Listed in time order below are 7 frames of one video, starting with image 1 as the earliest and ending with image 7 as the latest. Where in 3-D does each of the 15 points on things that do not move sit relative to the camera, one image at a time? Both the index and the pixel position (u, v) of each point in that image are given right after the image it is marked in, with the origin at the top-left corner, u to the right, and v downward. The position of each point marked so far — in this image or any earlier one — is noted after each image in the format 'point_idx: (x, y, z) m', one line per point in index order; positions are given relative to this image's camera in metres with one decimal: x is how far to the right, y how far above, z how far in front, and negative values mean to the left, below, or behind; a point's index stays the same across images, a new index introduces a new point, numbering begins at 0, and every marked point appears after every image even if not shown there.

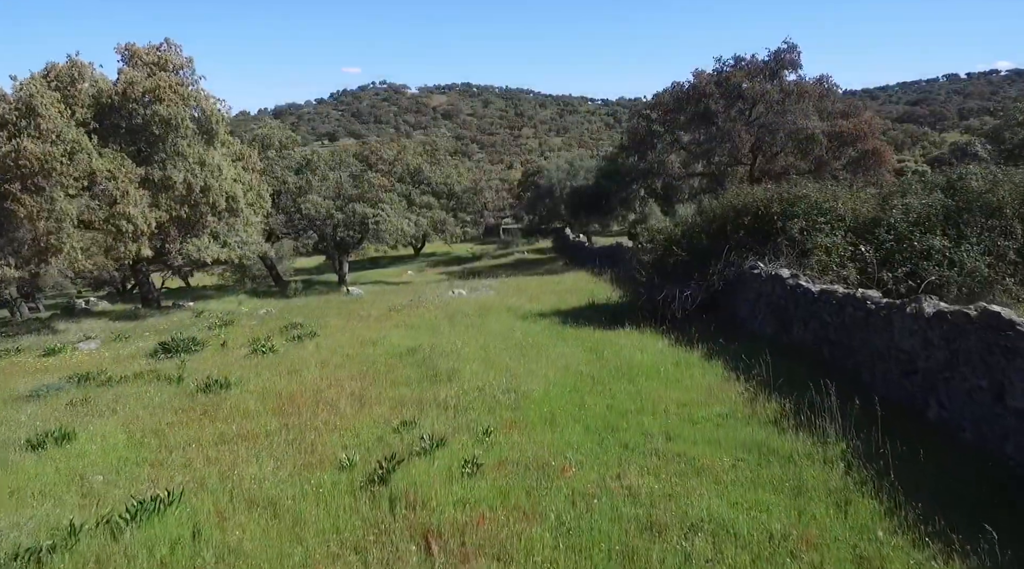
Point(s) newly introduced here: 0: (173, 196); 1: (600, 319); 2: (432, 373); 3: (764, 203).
0: (-7.1, +1.9, +19.0) m
1: (+1.4, -0.5, +14.9) m
2: (-1.0, -1.0, +10.6) m
3: (+3.7, +1.2, +13.5) m
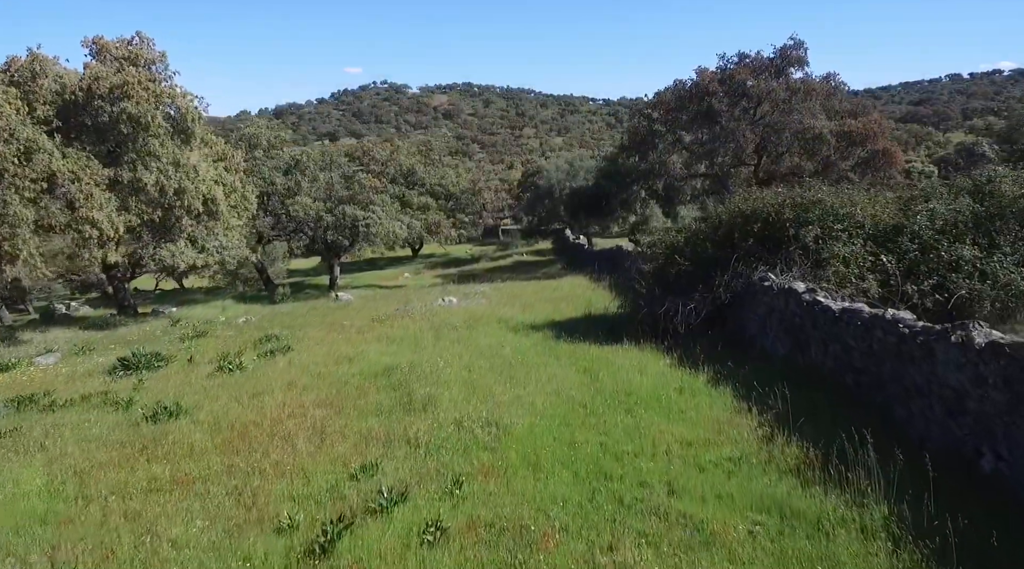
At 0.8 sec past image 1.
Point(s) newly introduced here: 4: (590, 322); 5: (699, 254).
0: (-7.3, +1.7, +17.9) m
1: (+1.3, -0.7, +13.8) m
2: (-1.1, -1.2, +9.5) m
3: (+3.6, +1.0, +12.4) m
4: (+1.3, -0.6, +15.2) m
5: (+2.7, +0.5, +13.1) m
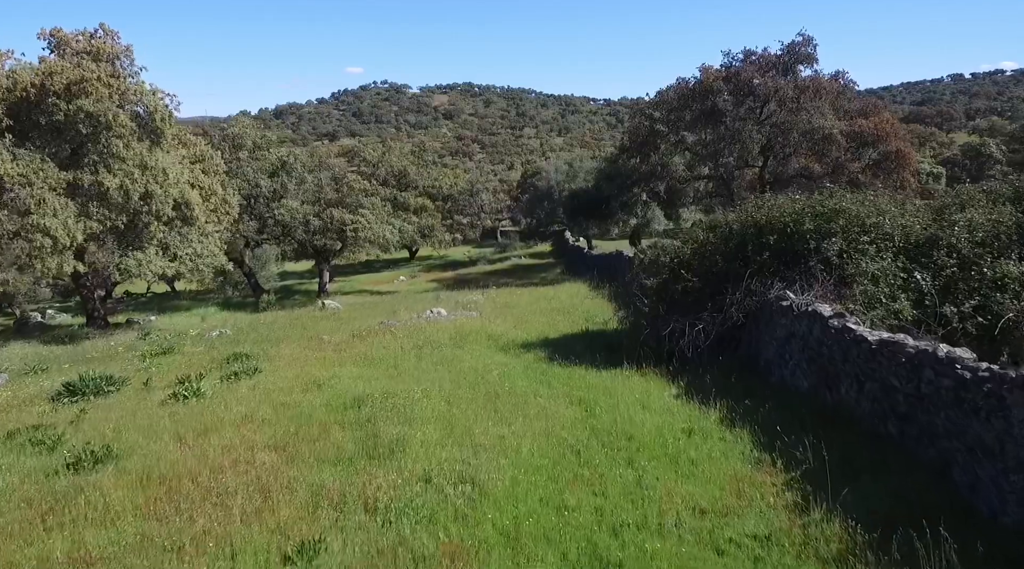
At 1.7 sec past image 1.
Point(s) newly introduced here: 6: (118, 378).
0: (-7.4, +1.5, +16.6) m
1: (+1.1, -0.9, +12.5) m
2: (-1.3, -1.4, +8.2) m
3: (+3.4, +0.8, +11.1) m
4: (+1.1, -0.9, +13.9) m
5: (+2.5, +0.2, +11.8) m
6: (-5.6, -1.3, +12.9) m
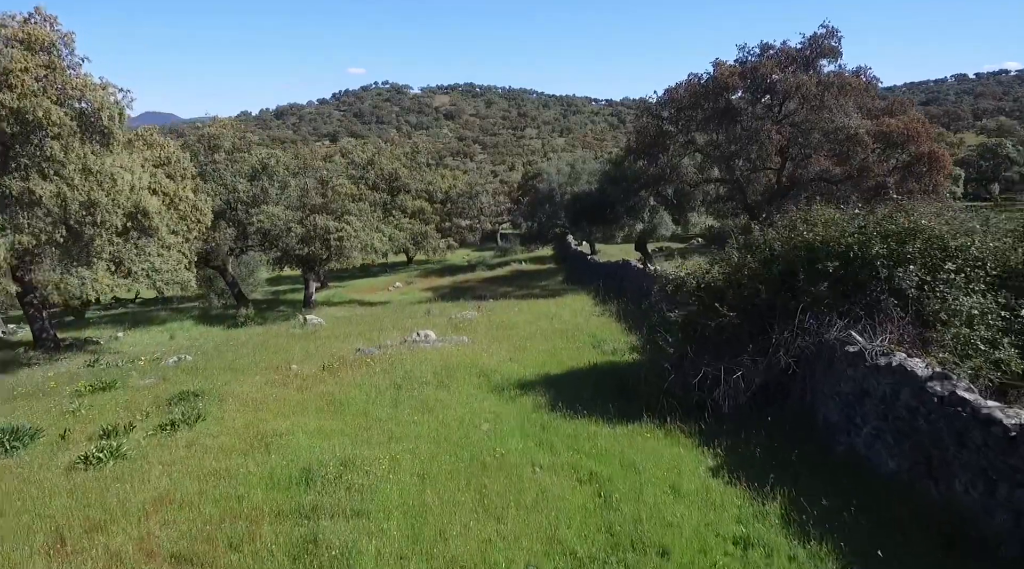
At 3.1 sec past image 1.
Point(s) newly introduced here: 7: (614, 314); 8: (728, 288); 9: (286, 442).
0: (-7.5, +1.1, +14.4) m
1: (+1.1, -1.3, +10.3) m
2: (-1.4, -1.8, +6.0) m
3: (+3.3, +0.5, +8.9) m
4: (+1.1, -1.2, +11.7) m
5: (+2.5, -0.1, +9.6) m
6: (-5.7, -1.7, +10.7) m
7: (+2.2, -0.6, +19.9) m
8: (+2.4, 0.0, +9.7) m
9: (-2.4, -1.6, +9.4) m
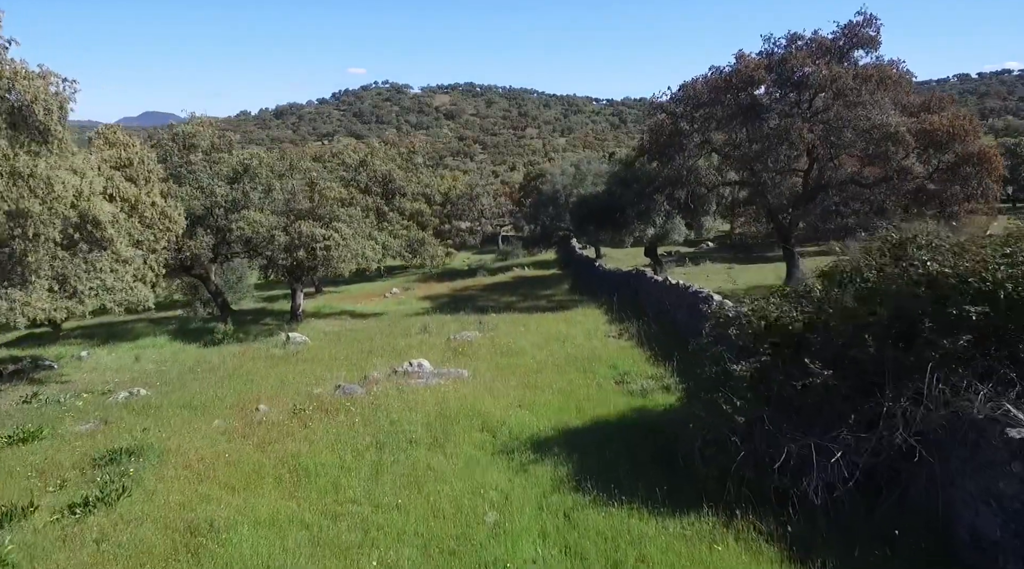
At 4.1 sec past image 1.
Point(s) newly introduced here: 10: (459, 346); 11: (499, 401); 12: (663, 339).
0: (-7.4, +0.8, +12.0) m
1: (+1.2, -1.7, +7.9) m
2: (-1.3, -2.2, +3.6) m
3: (+3.5, +0.1, +6.5) m
4: (+1.2, -1.6, +9.3) m
5: (+2.6, -0.5, +7.2) m
6: (-5.6, -2.1, +8.3) m
7: (+2.4, -1.0, +17.5) m
8: (+2.5, -0.4, +7.3) m
9: (-2.2, -2.0, +7.0) m
10: (-1.1, -1.2, +18.5) m
11: (-0.2, -1.5, +11.5) m
12: (+2.8, -1.0, +17.0) m
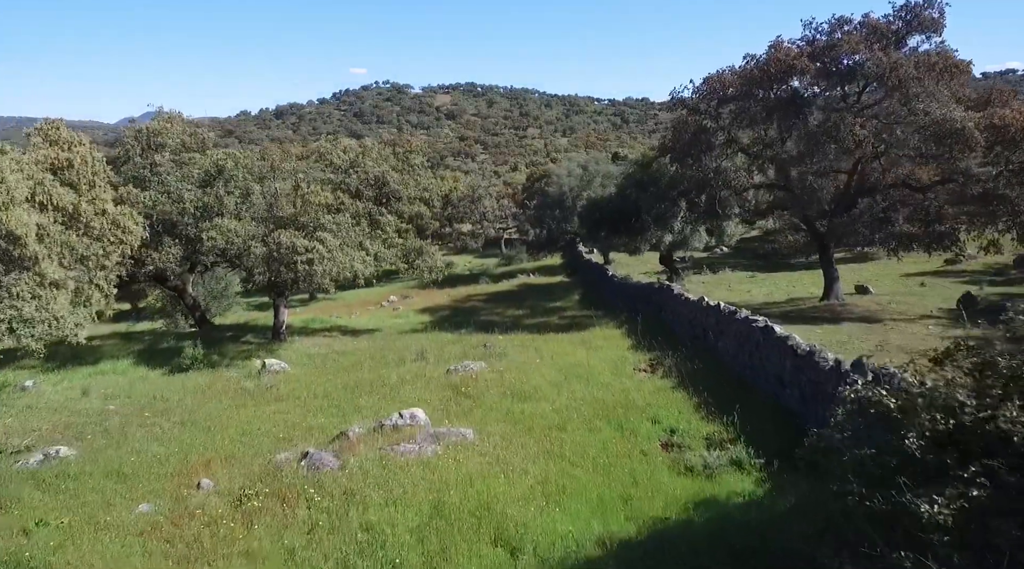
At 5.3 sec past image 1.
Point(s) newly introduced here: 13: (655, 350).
0: (-7.2, +0.3, +9.0) m
1: (+1.4, -2.1, +4.9) m
2: (-1.1, -2.6, +0.6) m
3: (+3.7, -0.3, +3.4) m
4: (+1.4, -2.0, +6.3) m
5: (+2.8, -0.9, +4.2) m
6: (-5.4, -2.5, +5.3) m
7: (+2.6, -1.4, +14.5) m
8: (+2.7, -0.8, +4.3) m
9: (-2.0, -2.4, +4.0) m
10: (-0.9, -1.7, +15.5) m
11: (0.0, -1.9, +8.5) m
12: (+3.0, -1.4, +13.9) m
13: (+2.7, -1.3, +17.5) m
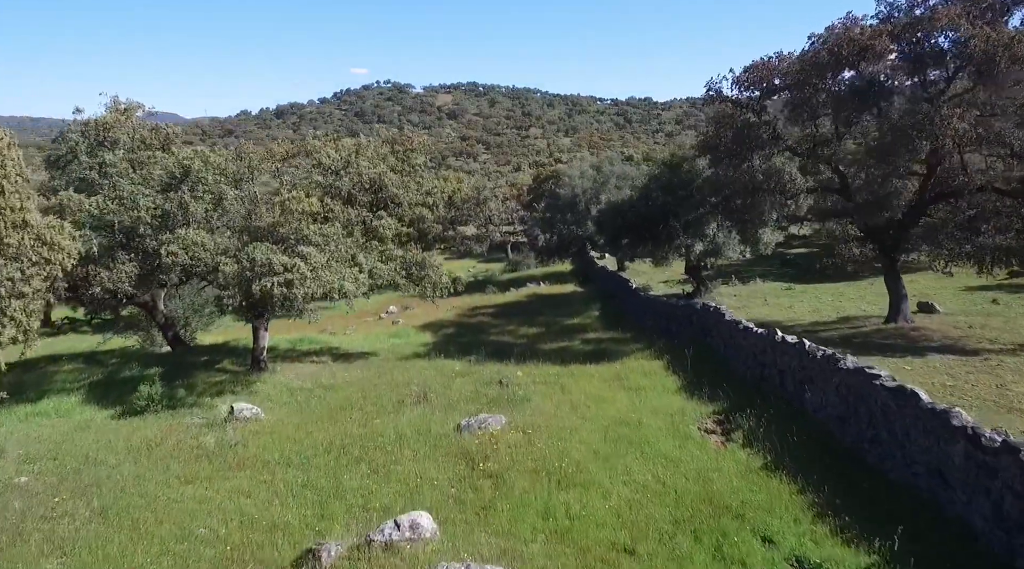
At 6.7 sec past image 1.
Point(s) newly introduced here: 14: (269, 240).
0: (-6.7, -0.2, +5.4) m
1: (+1.8, -2.6, +1.2) m
2: (-0.7, -3.1, -3.1) m
3: (+4.1, -0.8, -0.2) m
4: (+1.8, -2.5, +2.6) m
5: (+3.2, -1.4, +0.5) m
6: (-5.0, -3.0, +1.6) m
7: (+3.0, -1.9, +10.8) m
8: (+3.1, -1.3, +0.7) m
9: (-1.6, -2.9, +0.3) m
10: (-0.5, -2.2, +11.8) m
11: (+0.4, -2.4, +4.9) m
12: (+3.4, -1.9, +10.3) m
13: (+3.2, -1.7, +13.8) m
14: (-5.2, +1.0, +19.5) m
